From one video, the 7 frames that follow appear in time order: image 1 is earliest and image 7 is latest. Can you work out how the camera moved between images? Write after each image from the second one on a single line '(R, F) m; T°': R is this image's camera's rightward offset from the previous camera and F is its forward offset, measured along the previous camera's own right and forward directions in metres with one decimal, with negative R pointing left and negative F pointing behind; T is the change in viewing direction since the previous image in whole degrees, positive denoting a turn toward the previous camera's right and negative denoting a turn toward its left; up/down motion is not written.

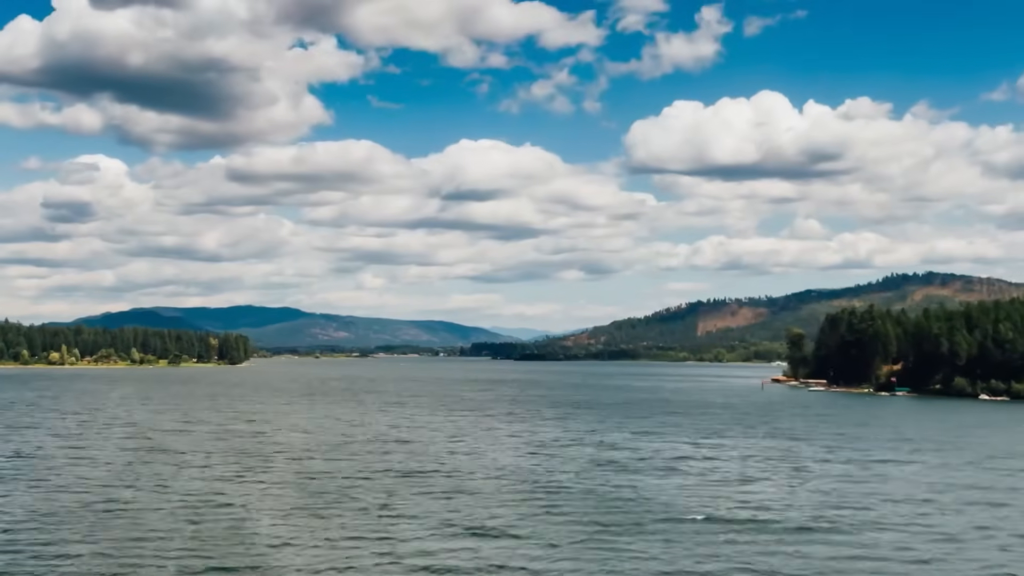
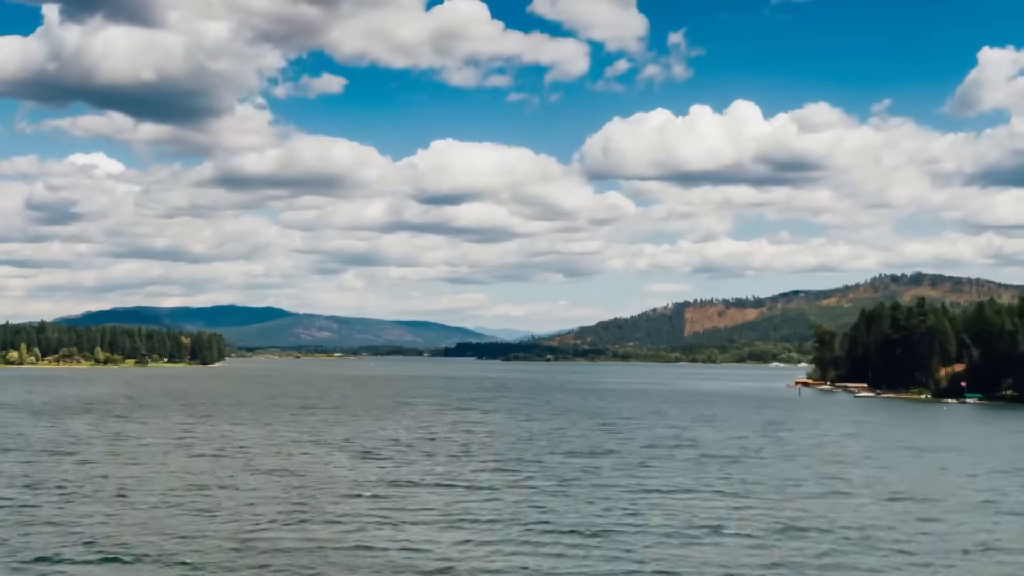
(-2.8, +16.2) m; +1°
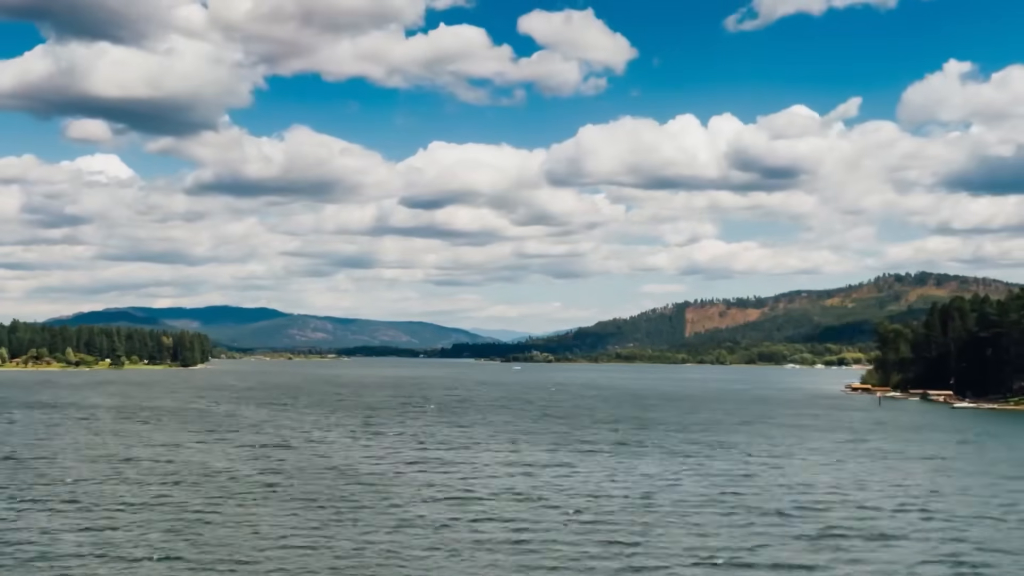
(-3.3, +18.8) m; 0°
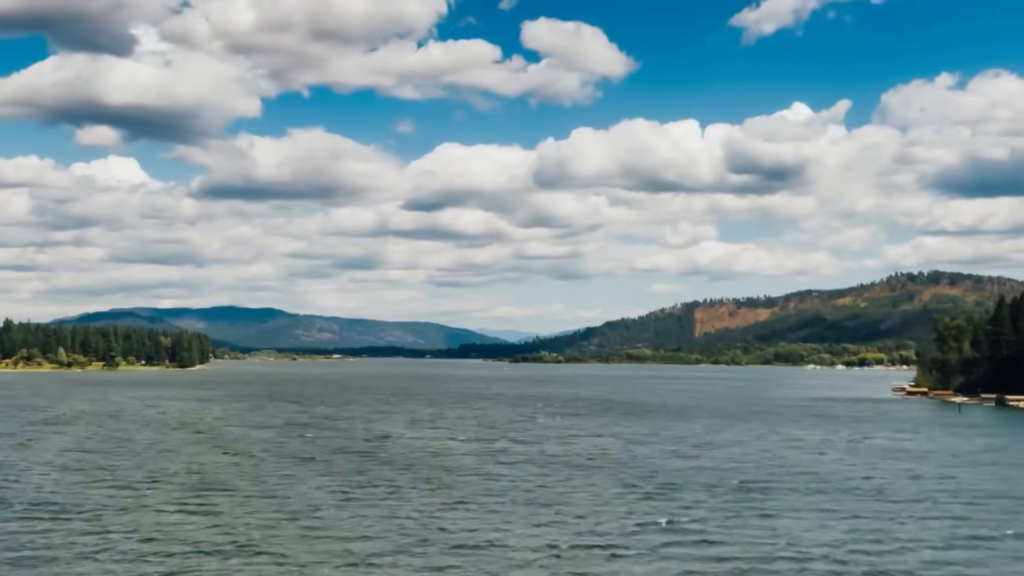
(-2.2, +11.4) m; 0°
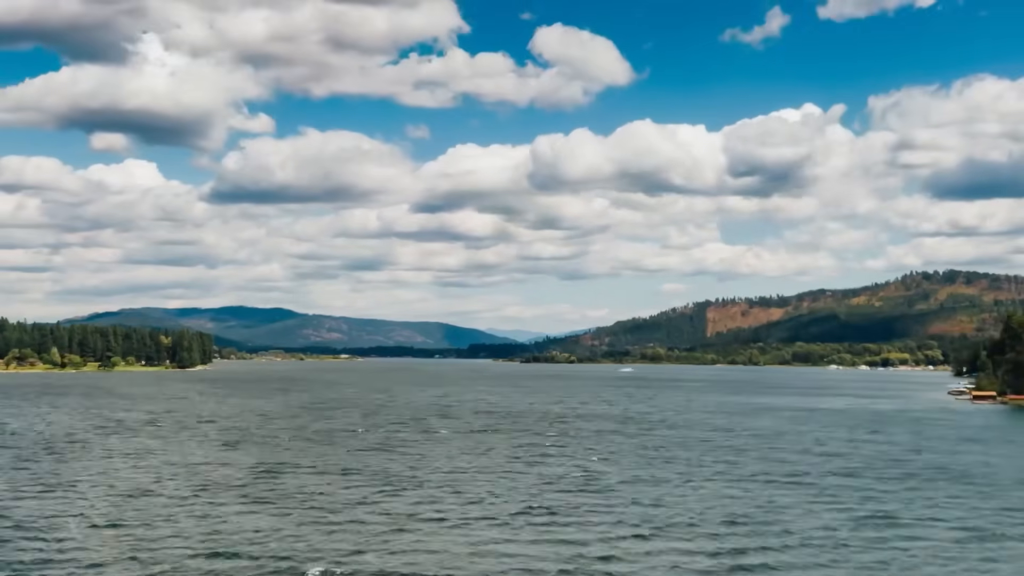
(-1.8, +10.7) m; -1°
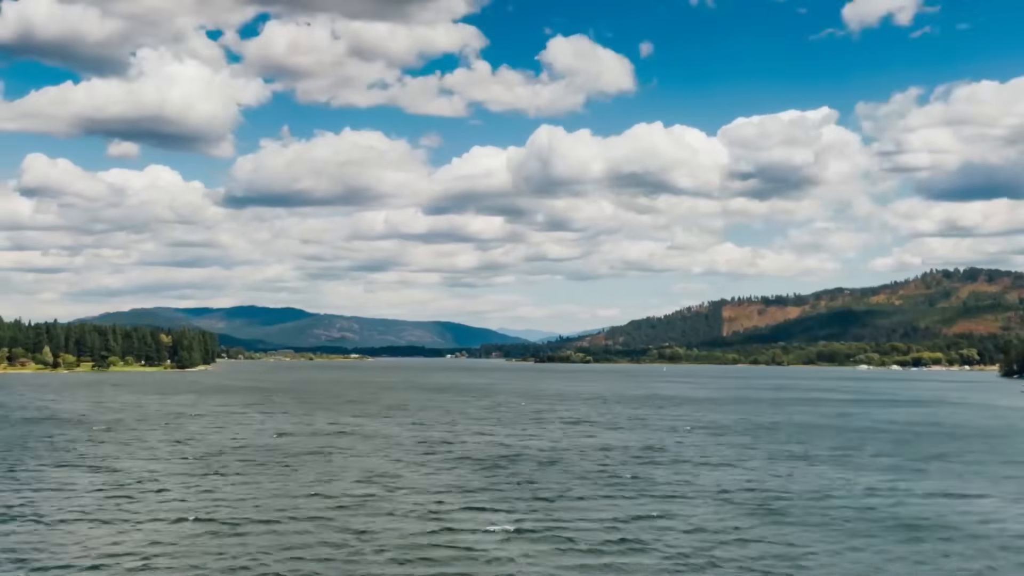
(-2.3, +13.1) m; -1°
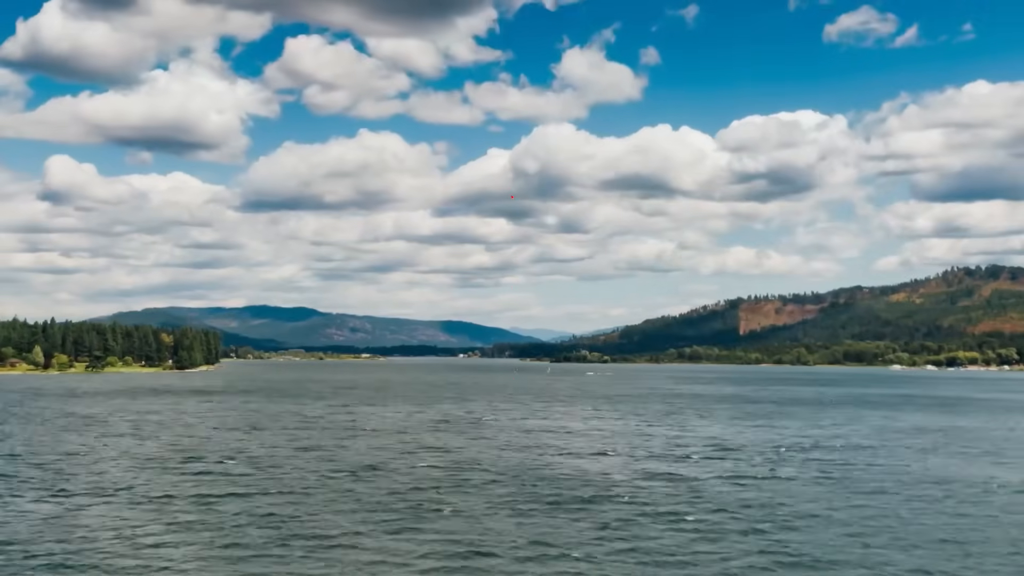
(-2.2, +12.7) m; -1°
